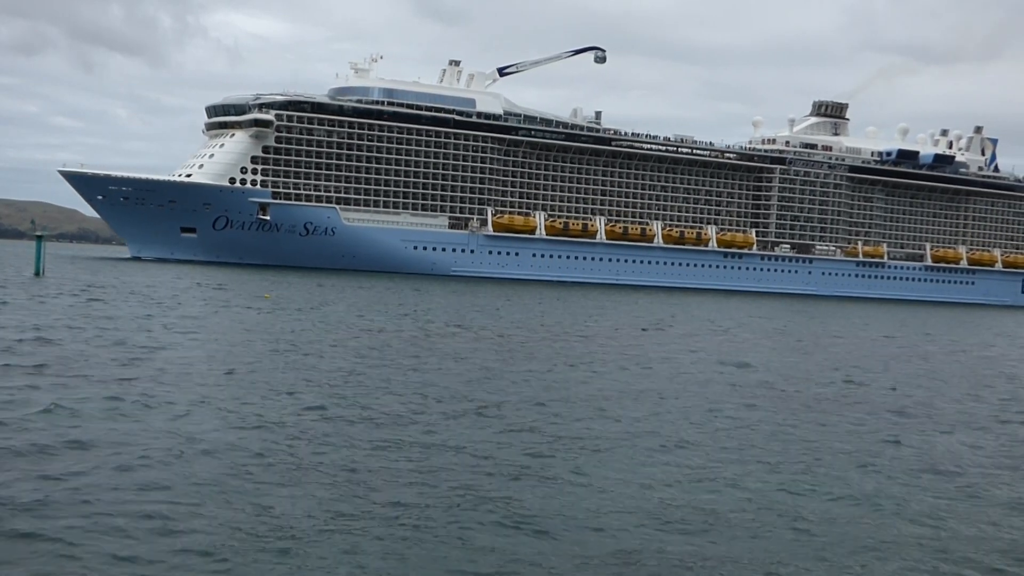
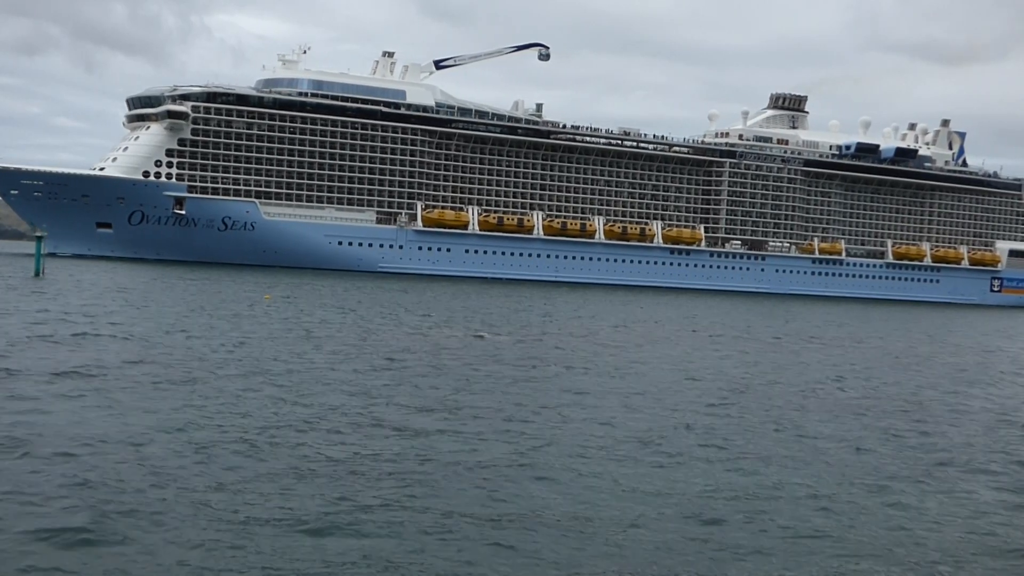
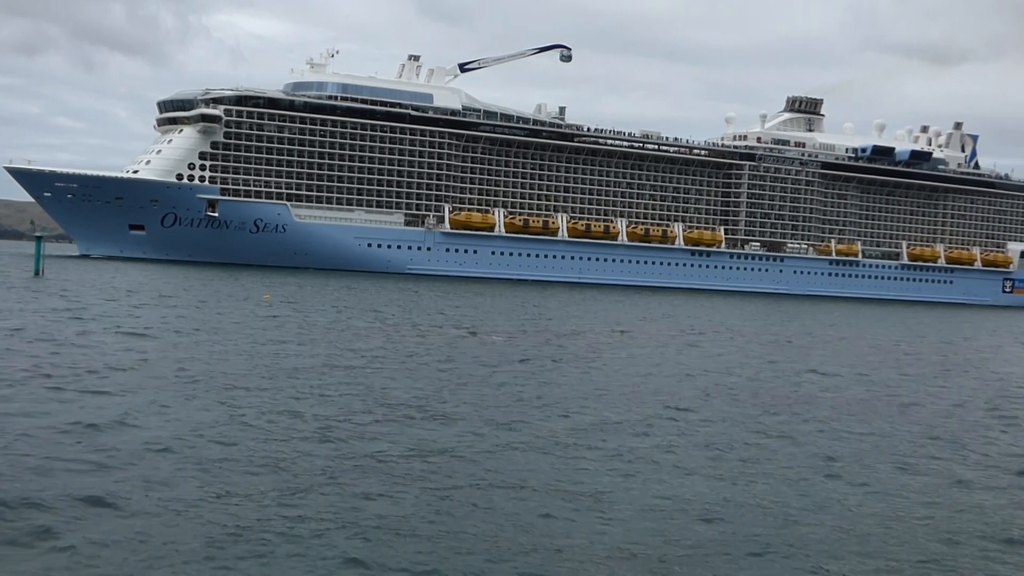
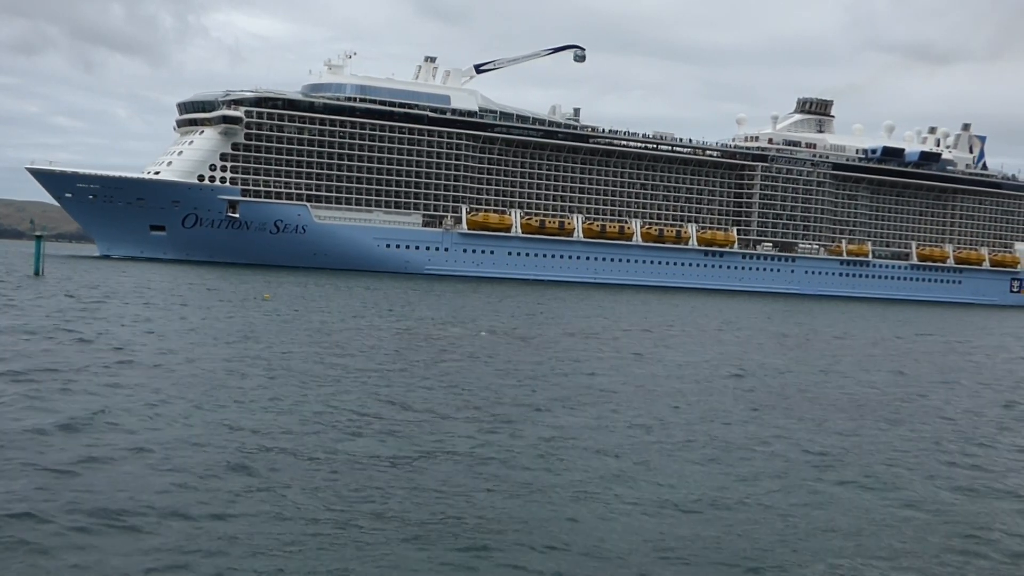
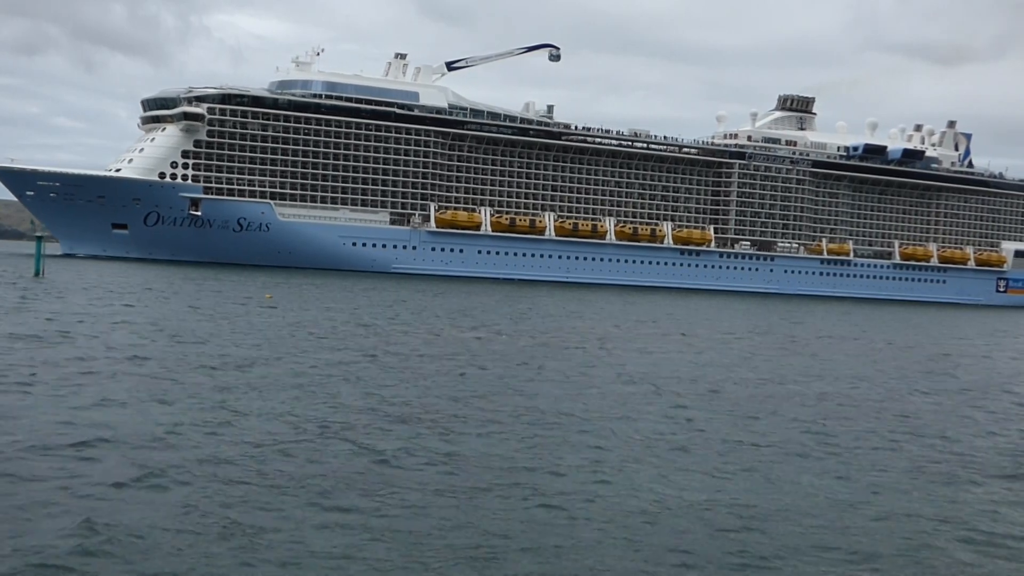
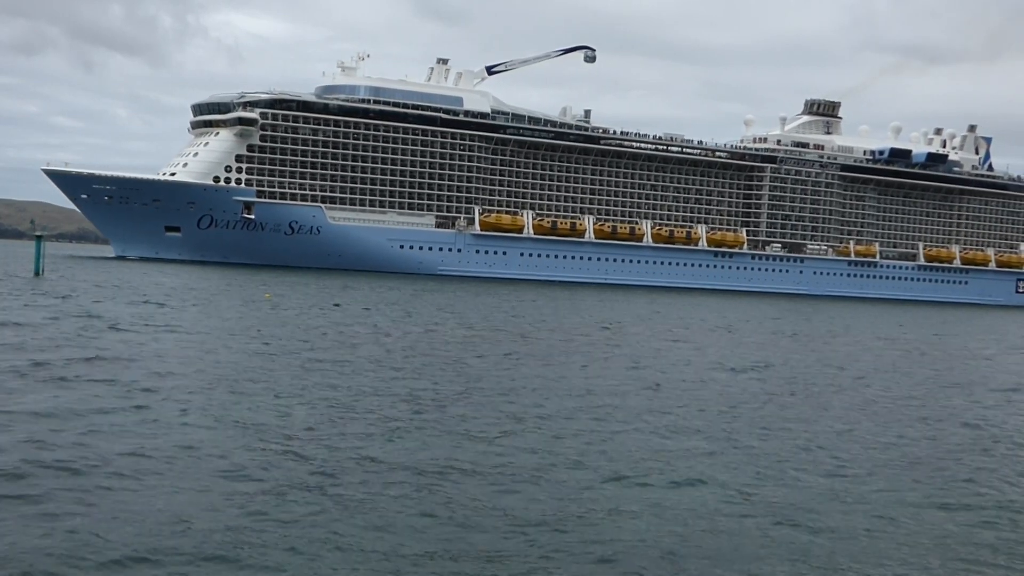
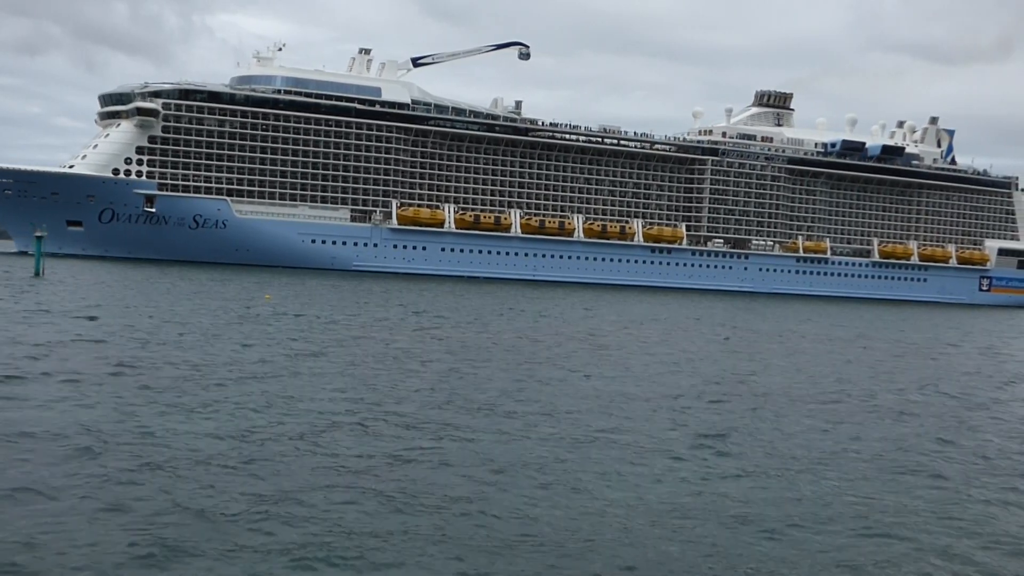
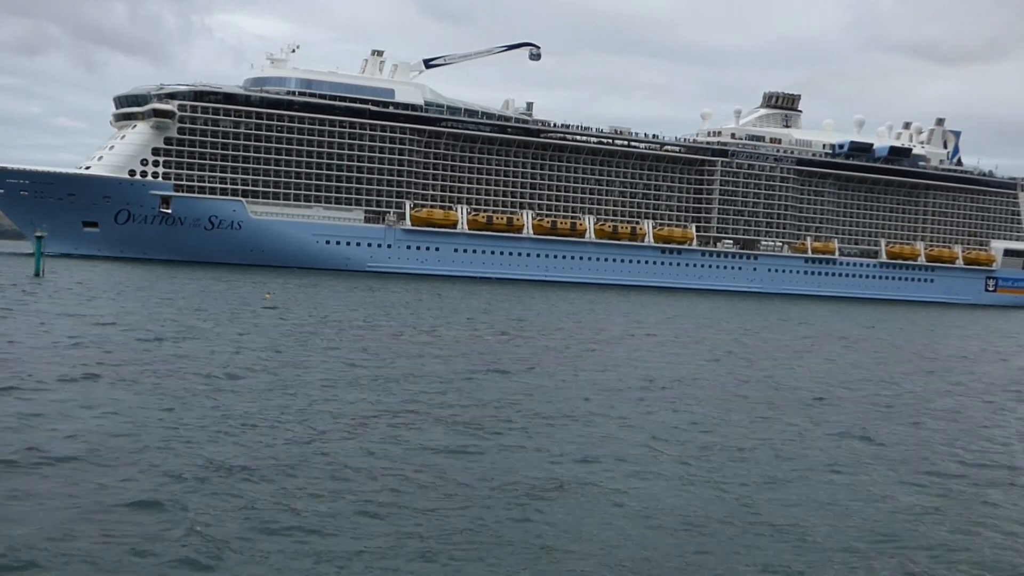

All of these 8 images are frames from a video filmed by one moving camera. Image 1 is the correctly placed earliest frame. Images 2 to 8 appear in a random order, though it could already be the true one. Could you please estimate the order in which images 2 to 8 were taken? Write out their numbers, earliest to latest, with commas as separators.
6, 4, 3, 5, 2, 8, 7
